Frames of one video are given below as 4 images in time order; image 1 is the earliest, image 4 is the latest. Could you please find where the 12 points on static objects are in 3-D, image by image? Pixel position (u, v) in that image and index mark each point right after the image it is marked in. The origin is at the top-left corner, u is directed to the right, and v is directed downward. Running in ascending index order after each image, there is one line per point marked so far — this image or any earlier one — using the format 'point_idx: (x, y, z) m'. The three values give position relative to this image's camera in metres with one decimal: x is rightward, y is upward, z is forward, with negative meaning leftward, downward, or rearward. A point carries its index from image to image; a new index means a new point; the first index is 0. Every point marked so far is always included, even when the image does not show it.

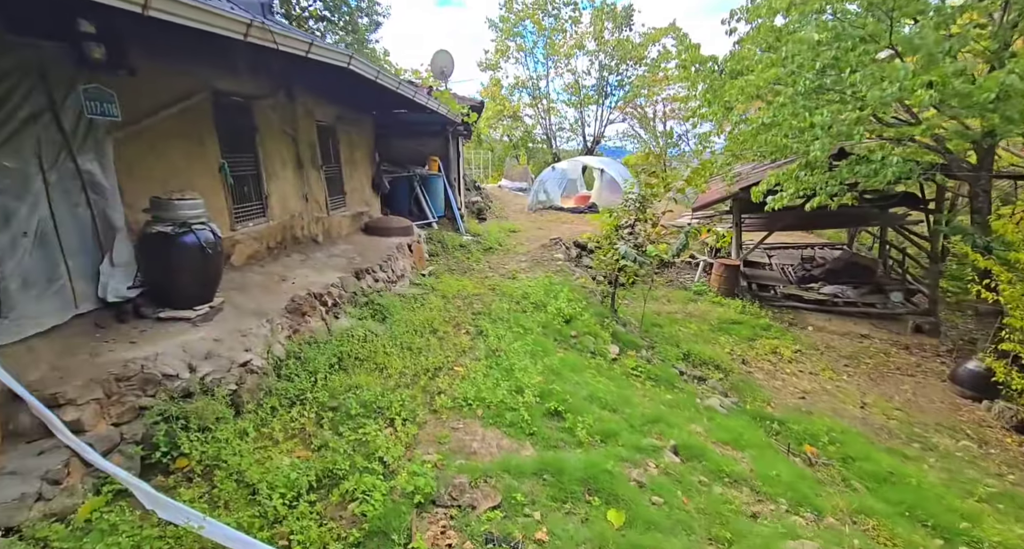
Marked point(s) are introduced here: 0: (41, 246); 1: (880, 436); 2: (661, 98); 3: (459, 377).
0: (-2.6, +0.2, +2.5) m
1: (+3.6, -1.6, +4.5) m
2: (+6.1, +7.3, +19.2) m
3: (-0.4, -0.8, +3.8) m
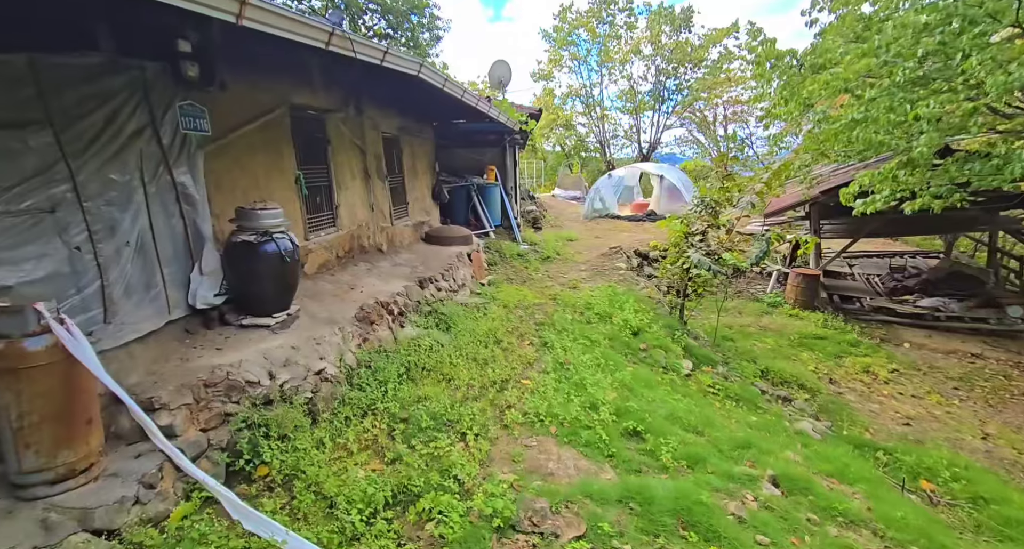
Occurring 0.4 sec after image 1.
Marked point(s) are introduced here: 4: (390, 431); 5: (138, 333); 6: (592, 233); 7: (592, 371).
0: (-2.1, +0.1, +2.6) m
1: (+4.2, -1.7, +3.9) m
2: (+8.3, +6.9, +18.4) m
3: (+0.1, -0.9, +3.6) m
4: (-0.8, -1.0, +2.8) m
5: (-2.1, -0.3, +2.6) m
6: (+2.0, +1.1, +11.7) m
7: (+0.7, -0.9, +4.1) m
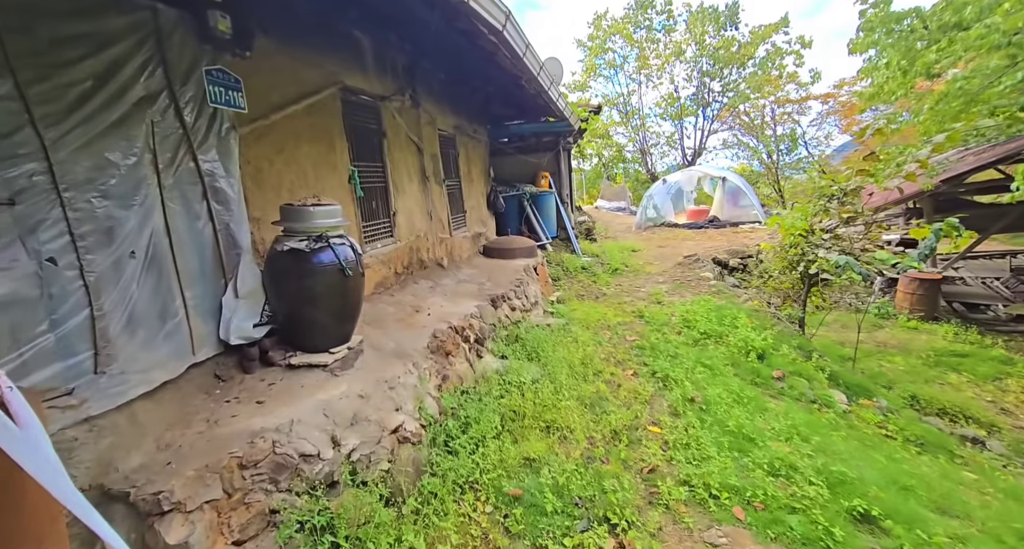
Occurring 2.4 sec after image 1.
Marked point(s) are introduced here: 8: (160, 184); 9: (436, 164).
0: (-1.4, 0.0, +1.9) m
1: (+5.0, -1.6, +2.6) m
2: (+9.8, +6.5, +17.2) m
3: (+0.9, -1.0, +2.6) m
4: (0.0, -1.0, +1.9) m
5: (-1.4, -0.4, +1.8) m
6: (+3.3, +0.7, +10.6) m
7: (+1.5, -0.9, +3.1) m
8: (-1.4, +0.4, +1.9) m
9: (-0.8, +1.2, +5.0) m
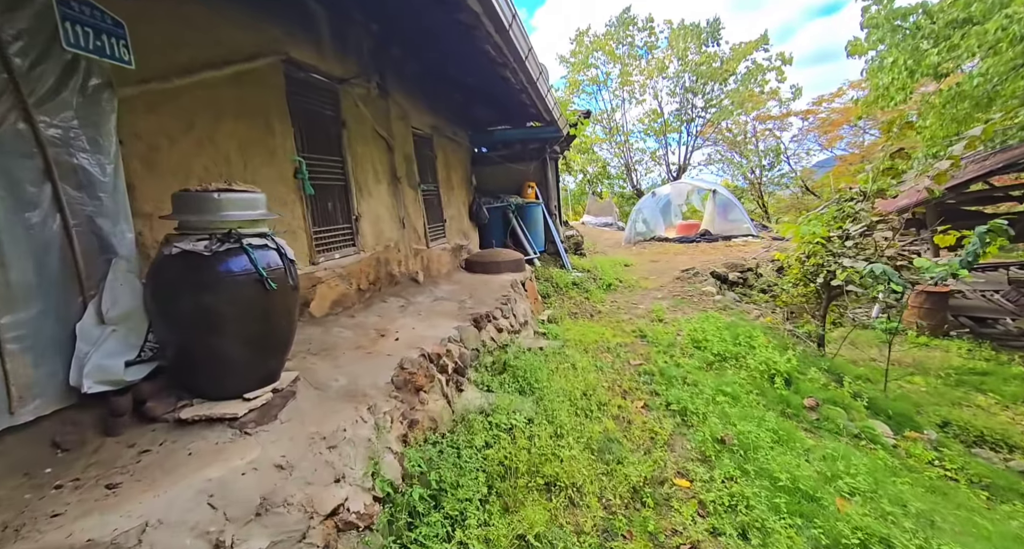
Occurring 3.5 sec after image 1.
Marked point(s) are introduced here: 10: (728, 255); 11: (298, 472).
0: (-1.5, 0.0, +1.2) m
1: (+5.0, -1.6, +2.1) m
2: (+9.2, +6.0, +17.1) m
3: (+0.9, -1.0, +2.0) m
4: (-0.1, -1.1, +1.3) m
5: (-1.4, -0.5, +1.1) m
6: (+2.9, +0.4, +10.1) m
7: (+1.4, -1.0, +2.5) m
8: (-1.5, +0.3, +1.2) m
9: (-1.0, +1.0, +4.4) m
10: (+4.3, +0.4, +9.1) m
11: (-0.7, -0.6, +1.4) m
